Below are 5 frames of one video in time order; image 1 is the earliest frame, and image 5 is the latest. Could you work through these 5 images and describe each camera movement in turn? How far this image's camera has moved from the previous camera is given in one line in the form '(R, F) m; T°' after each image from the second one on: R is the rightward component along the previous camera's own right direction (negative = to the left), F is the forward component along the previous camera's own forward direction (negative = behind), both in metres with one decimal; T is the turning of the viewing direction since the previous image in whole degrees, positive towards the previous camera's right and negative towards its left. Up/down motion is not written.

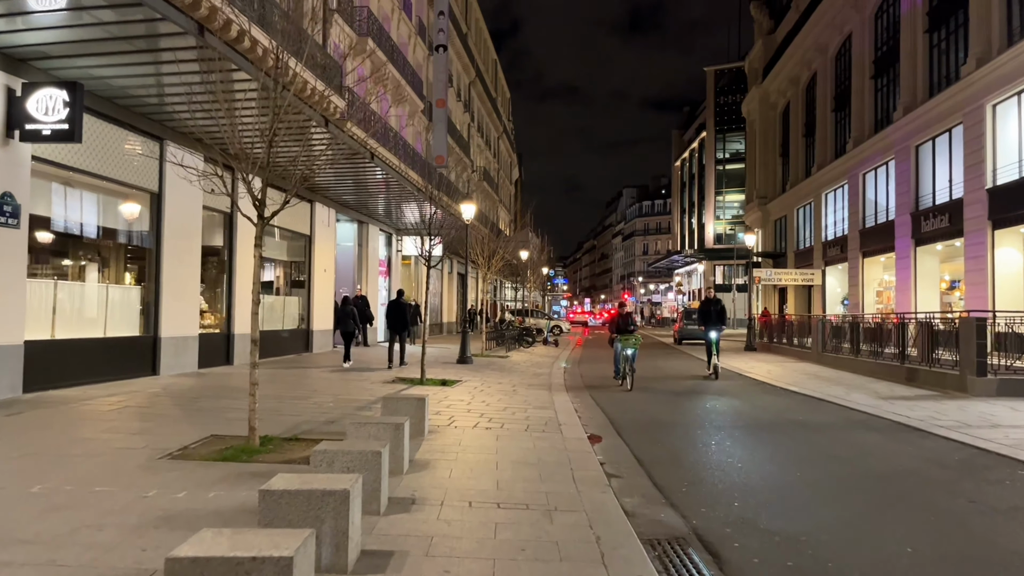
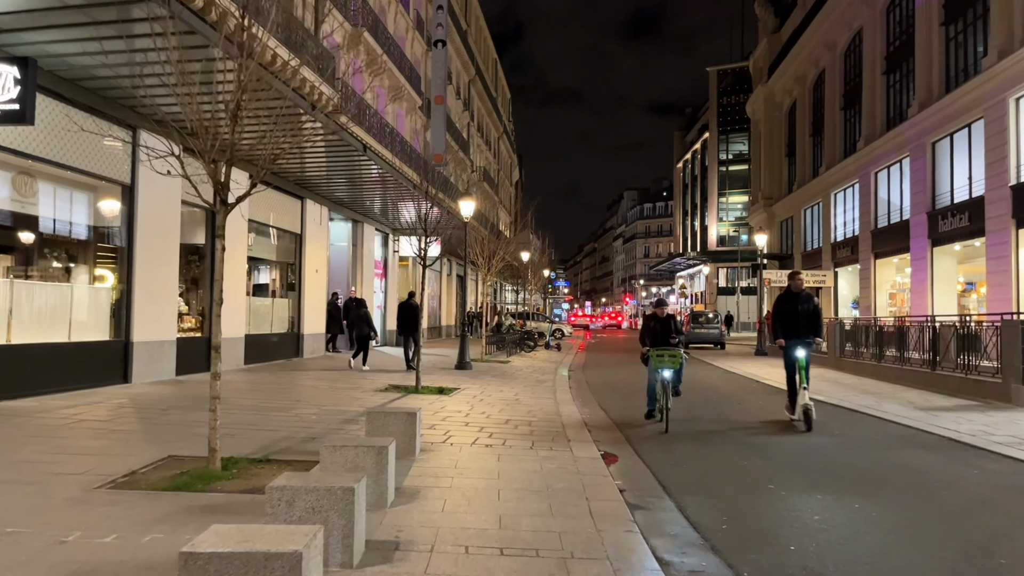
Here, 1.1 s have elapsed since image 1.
(0.0, +0.9) m; 0°
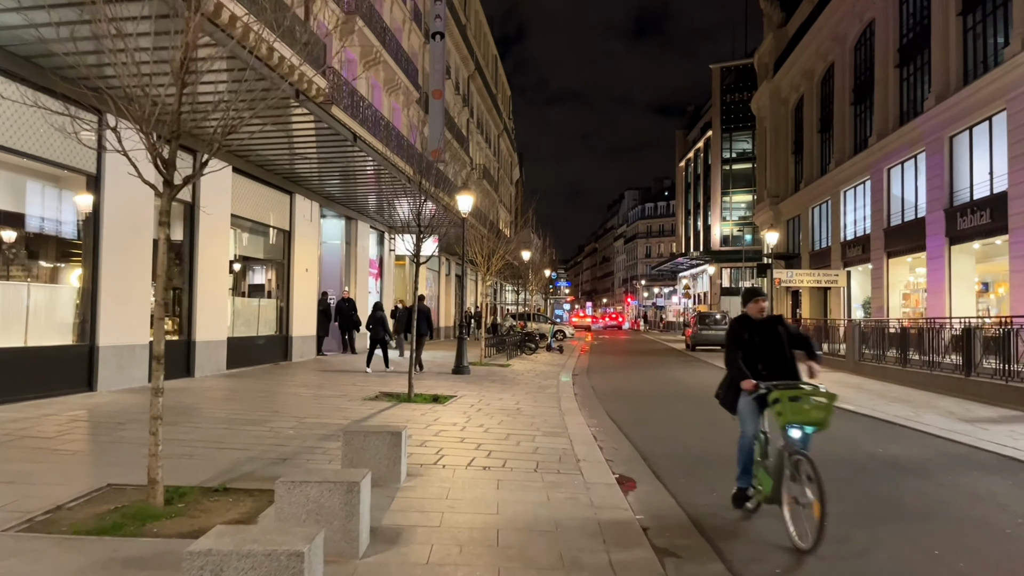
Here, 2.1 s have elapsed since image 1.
(0.0, +0.9) m; 0°
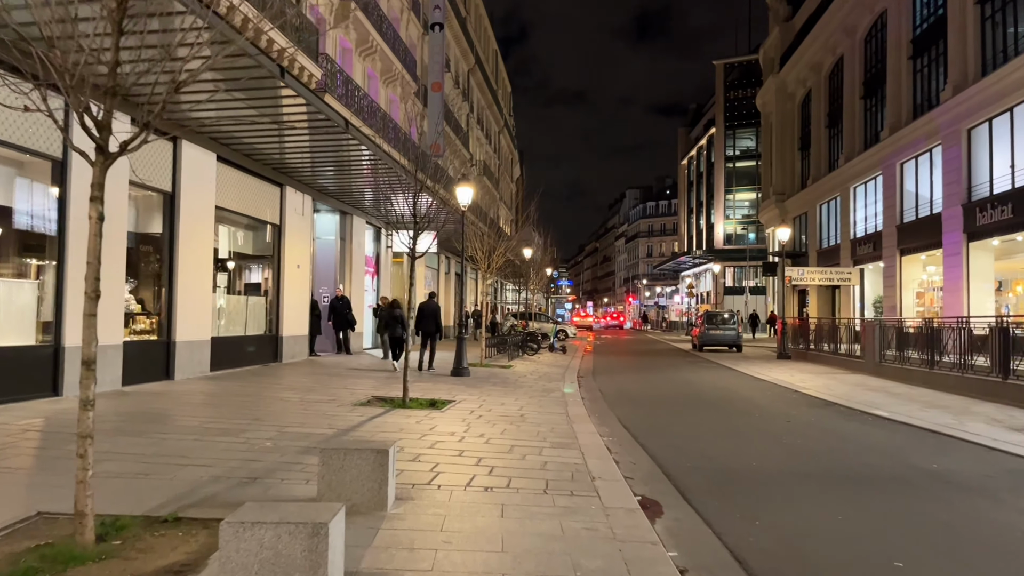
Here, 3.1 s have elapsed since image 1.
(0.0, +0.8) m; 0°
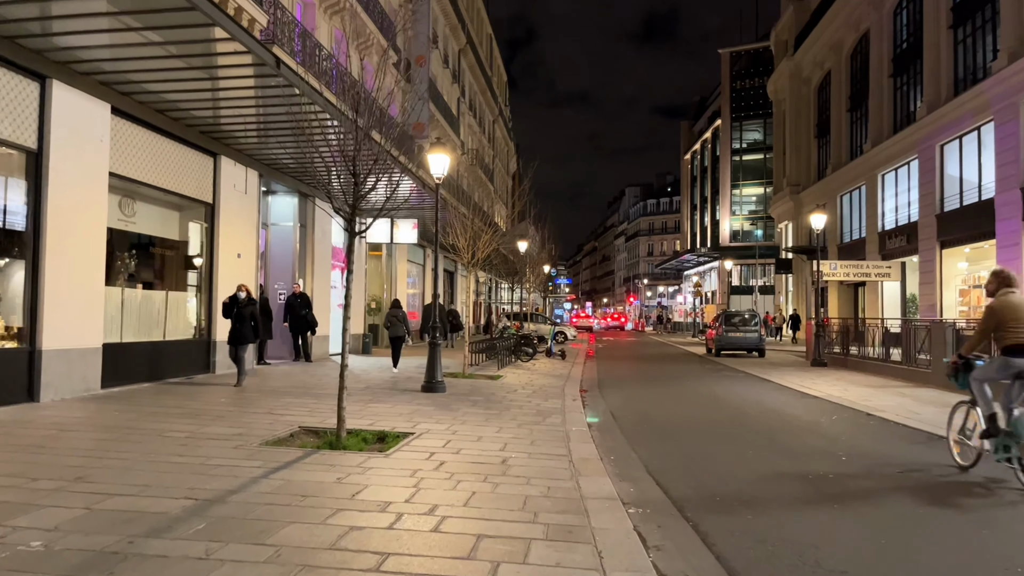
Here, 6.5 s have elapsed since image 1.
(+0.2, +3.0) m; 0°
